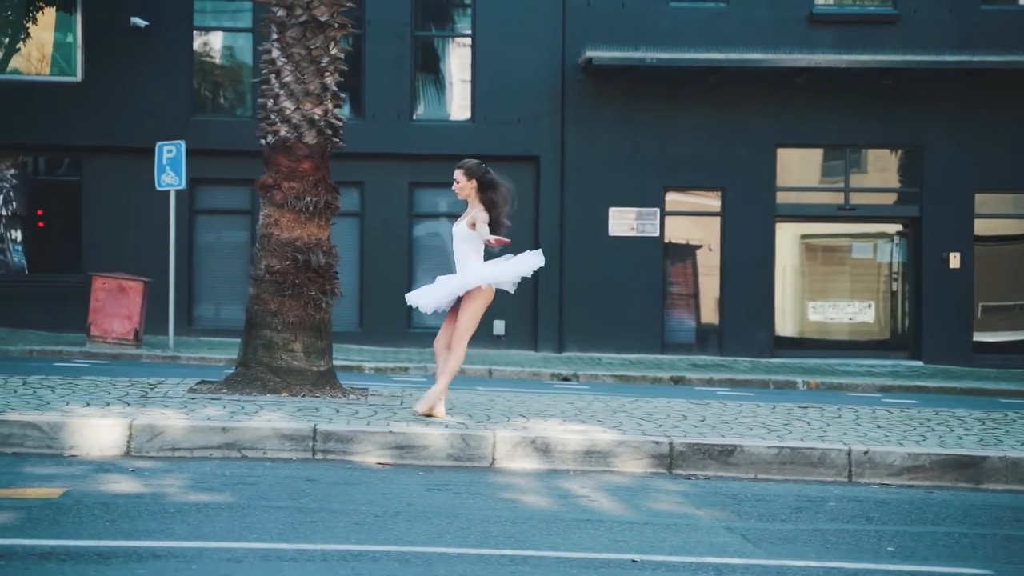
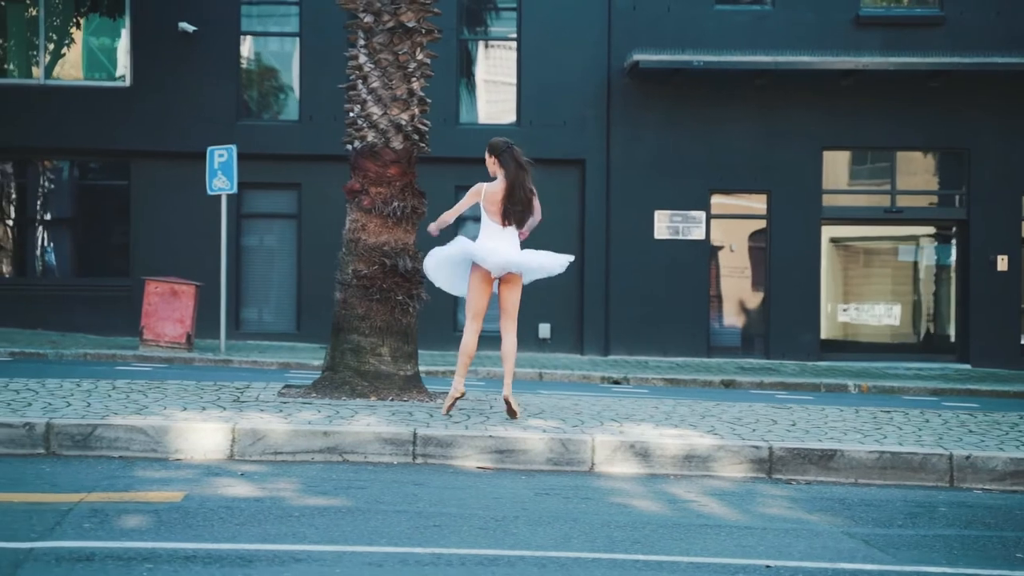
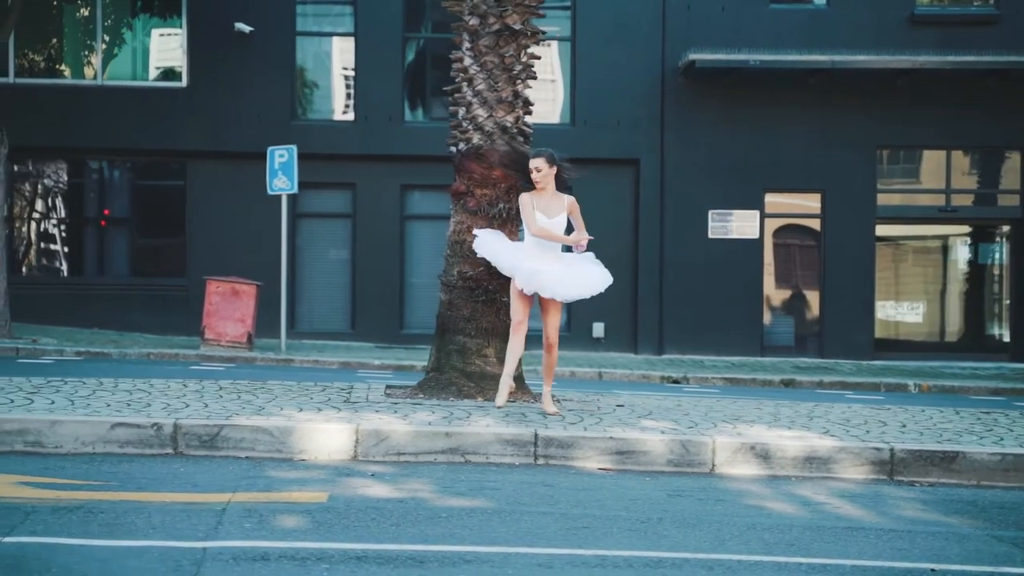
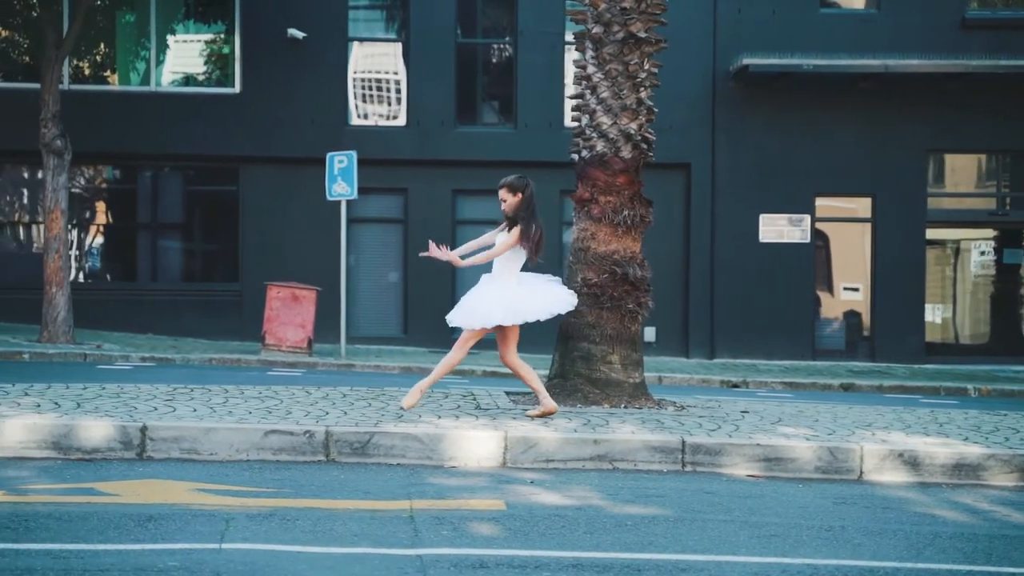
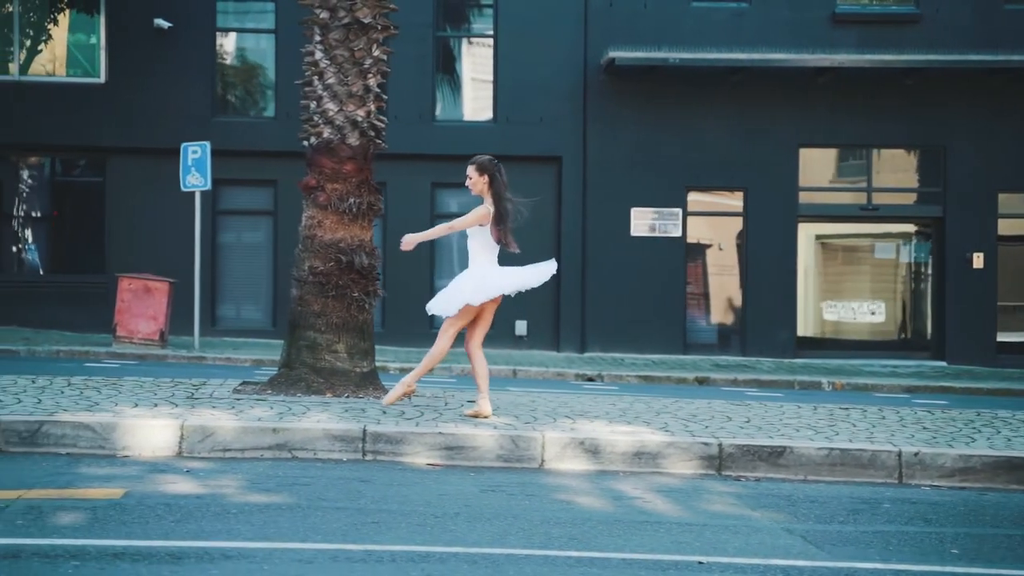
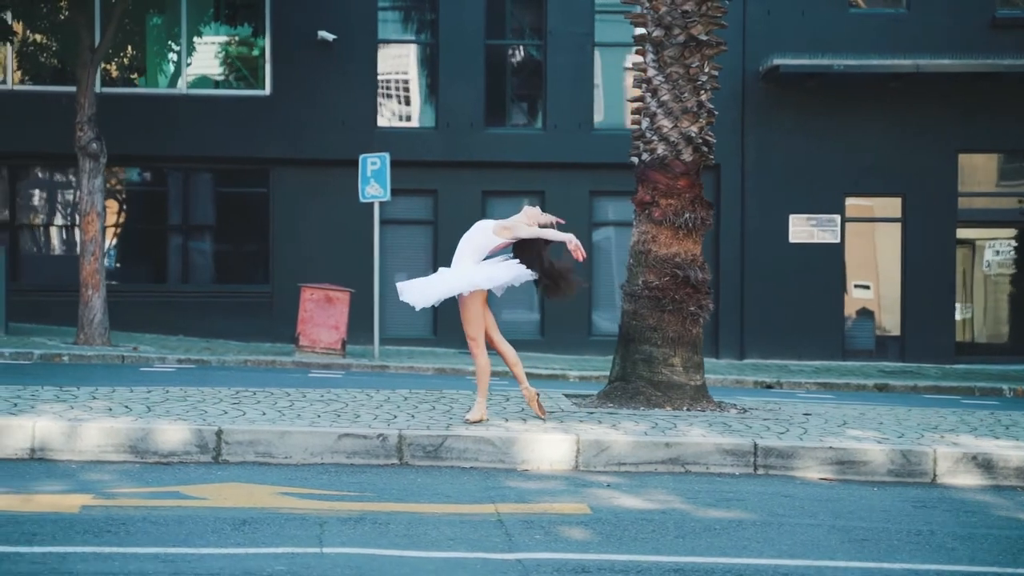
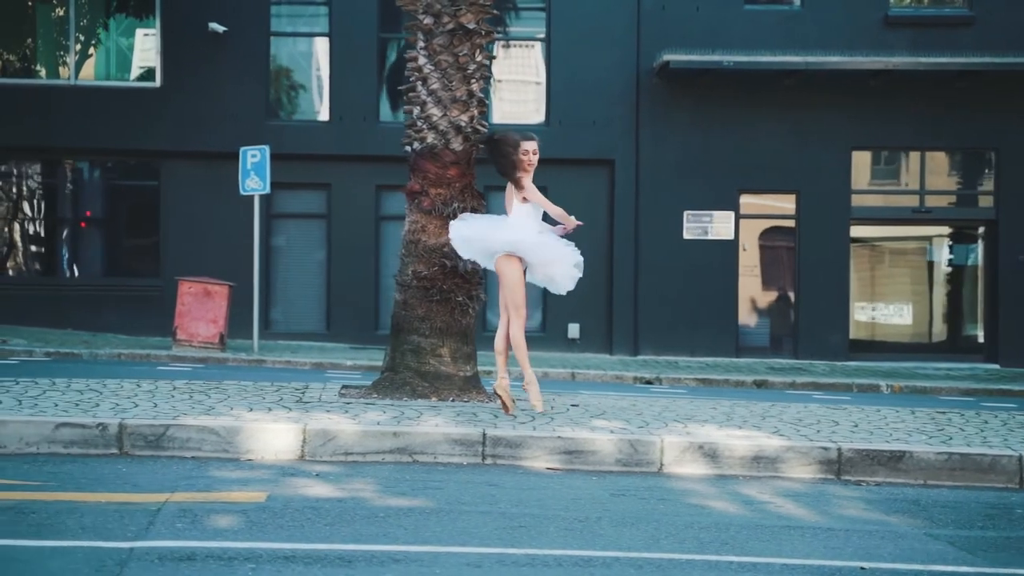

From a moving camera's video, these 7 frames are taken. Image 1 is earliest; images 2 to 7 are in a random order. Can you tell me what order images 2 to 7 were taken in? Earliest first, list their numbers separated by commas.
5, 2, 7, 3, 4, 6
